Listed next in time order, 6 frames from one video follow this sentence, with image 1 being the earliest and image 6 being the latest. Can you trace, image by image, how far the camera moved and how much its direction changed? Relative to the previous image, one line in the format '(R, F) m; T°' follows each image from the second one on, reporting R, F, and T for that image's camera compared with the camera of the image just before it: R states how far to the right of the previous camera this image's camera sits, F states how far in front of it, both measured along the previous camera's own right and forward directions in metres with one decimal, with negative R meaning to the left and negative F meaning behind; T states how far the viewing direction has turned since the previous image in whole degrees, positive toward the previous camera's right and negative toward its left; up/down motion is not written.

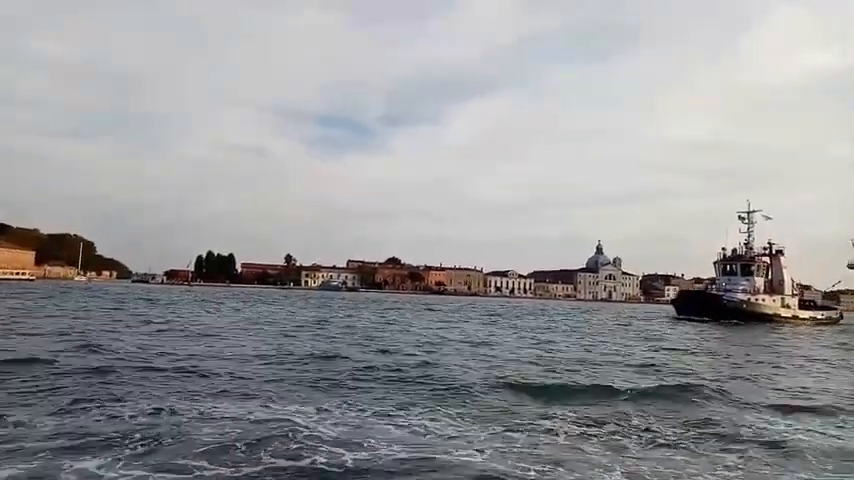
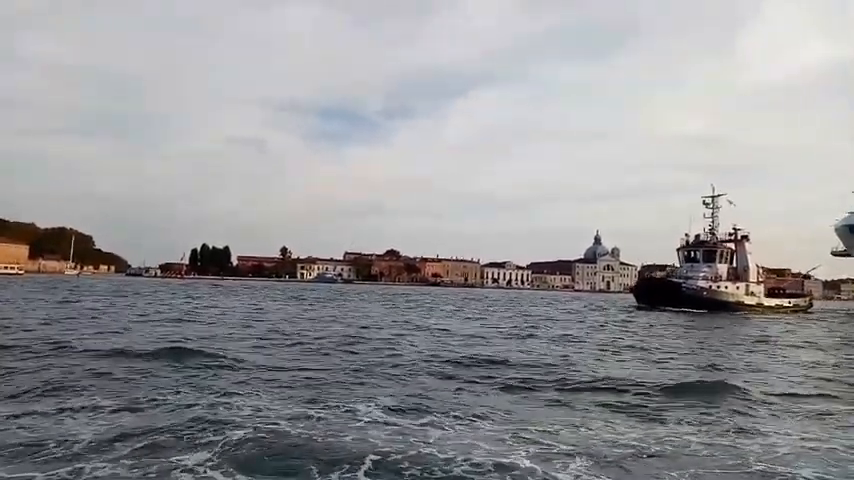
(+2.3, +0.9) m; -1°
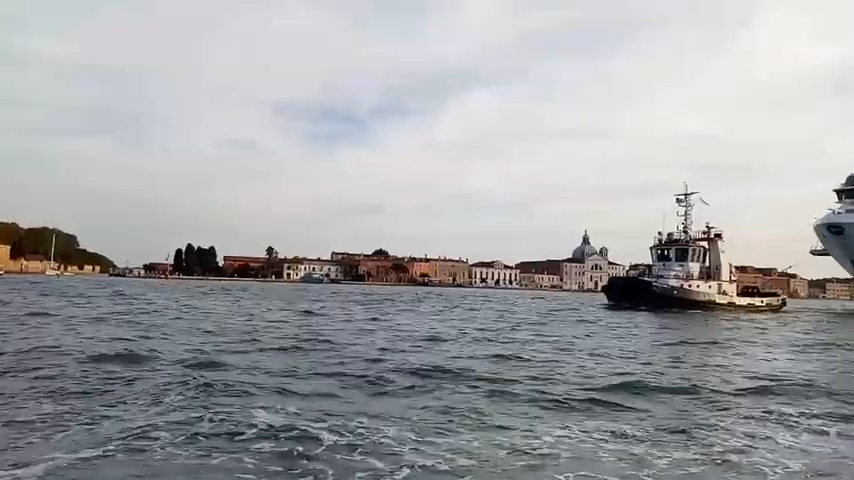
(+1.0, +0.5) m; +1°
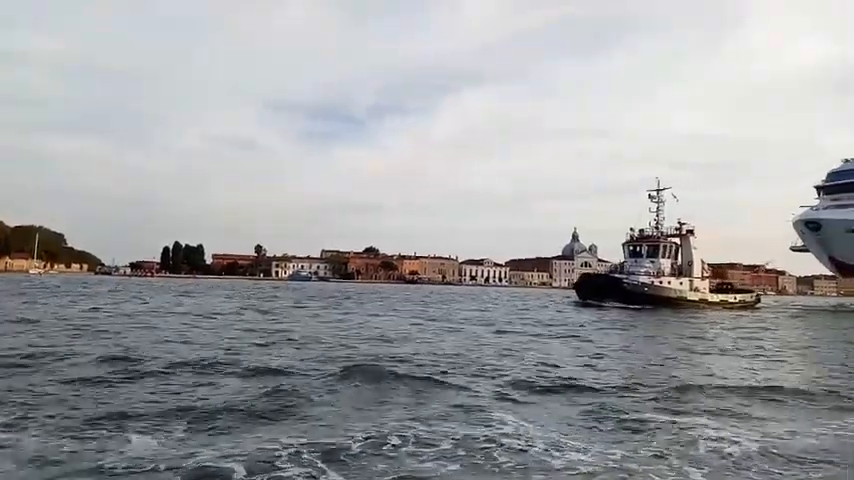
(+1.0, +0.4) m; 0°
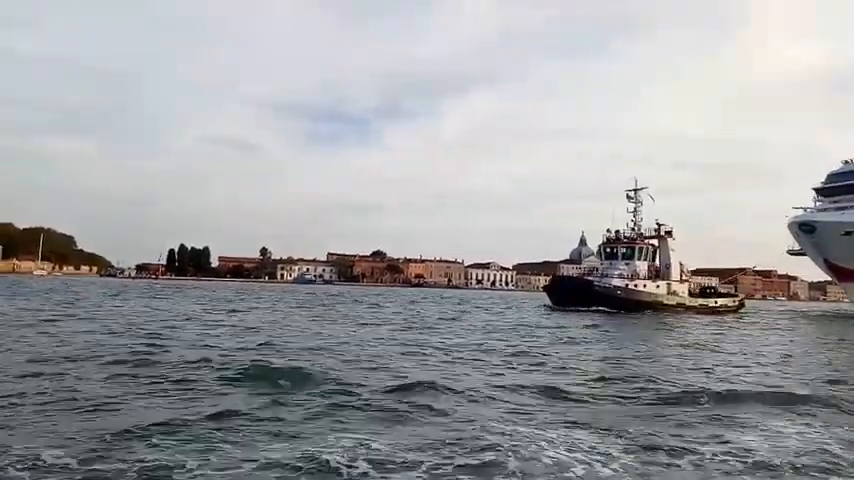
(+1.9, +0.8) m; -1°
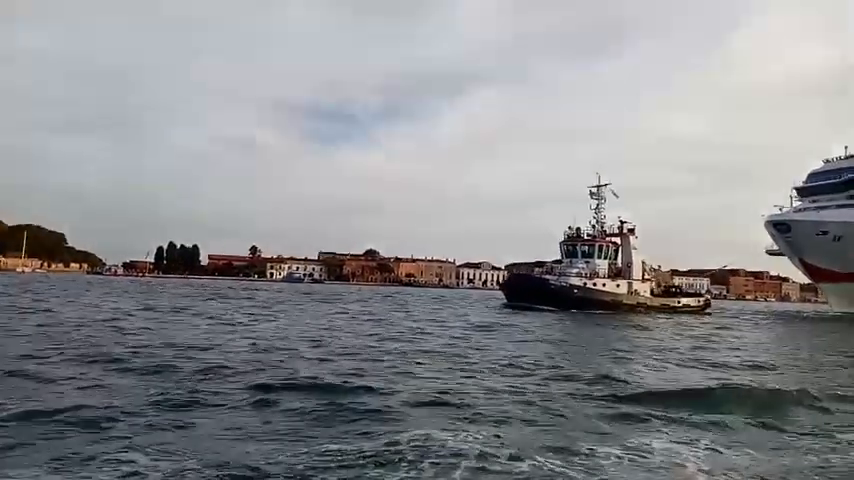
(+1.7, +0.8) m; 0°
